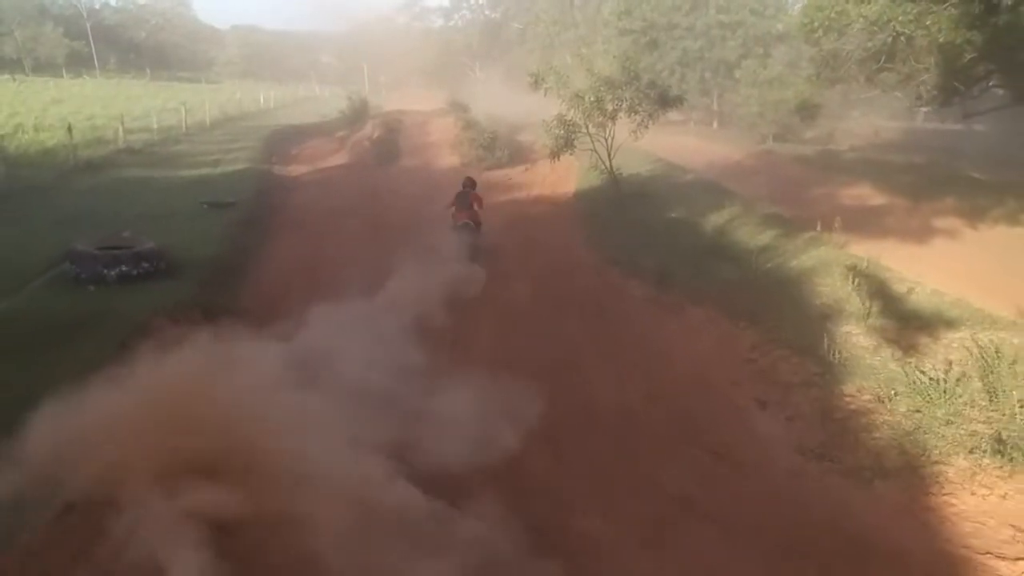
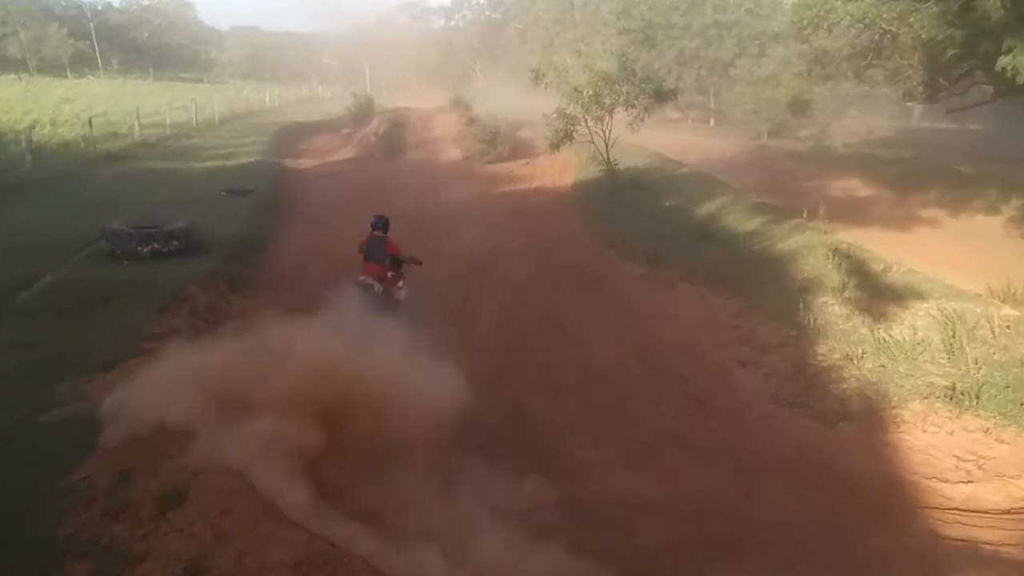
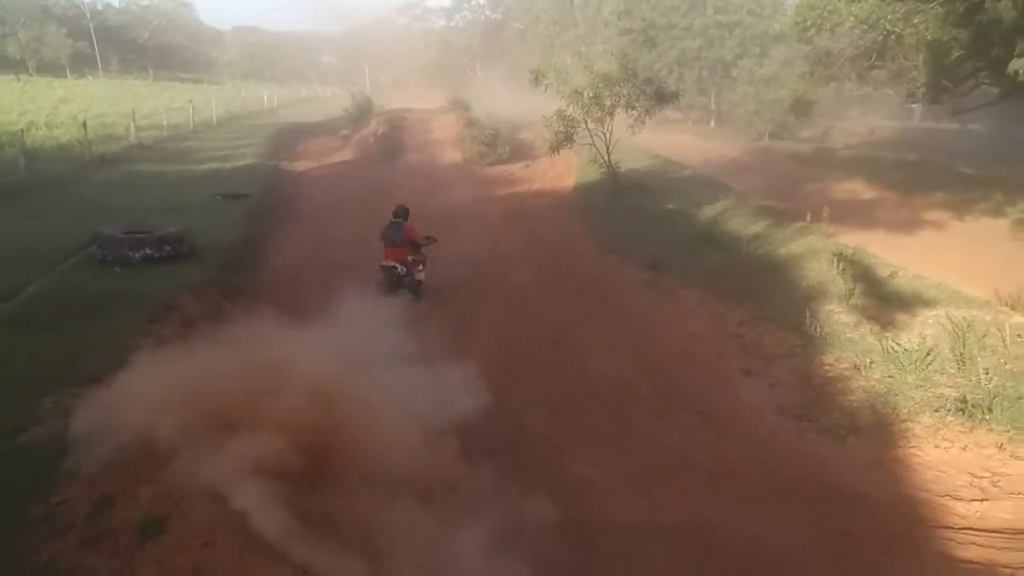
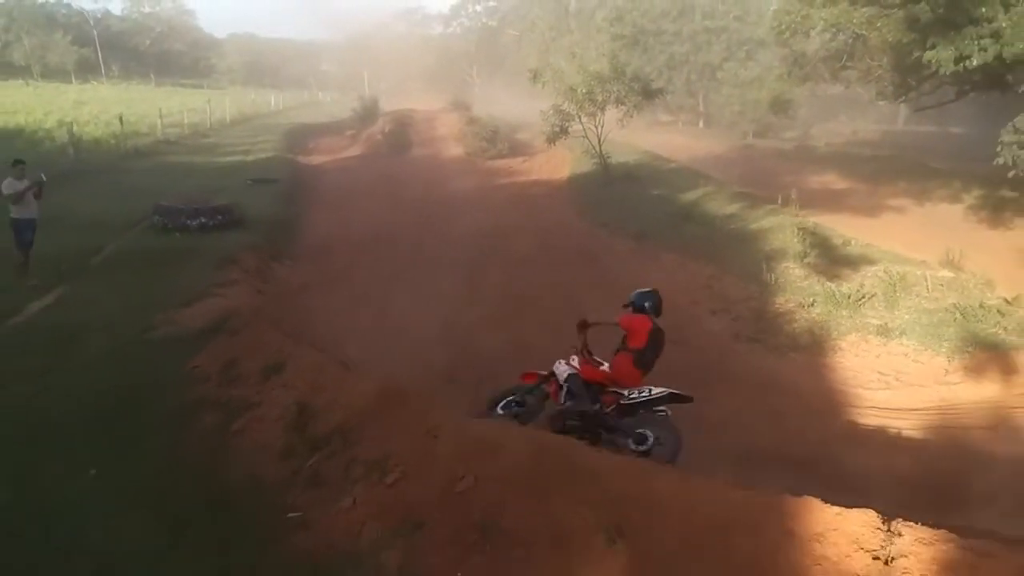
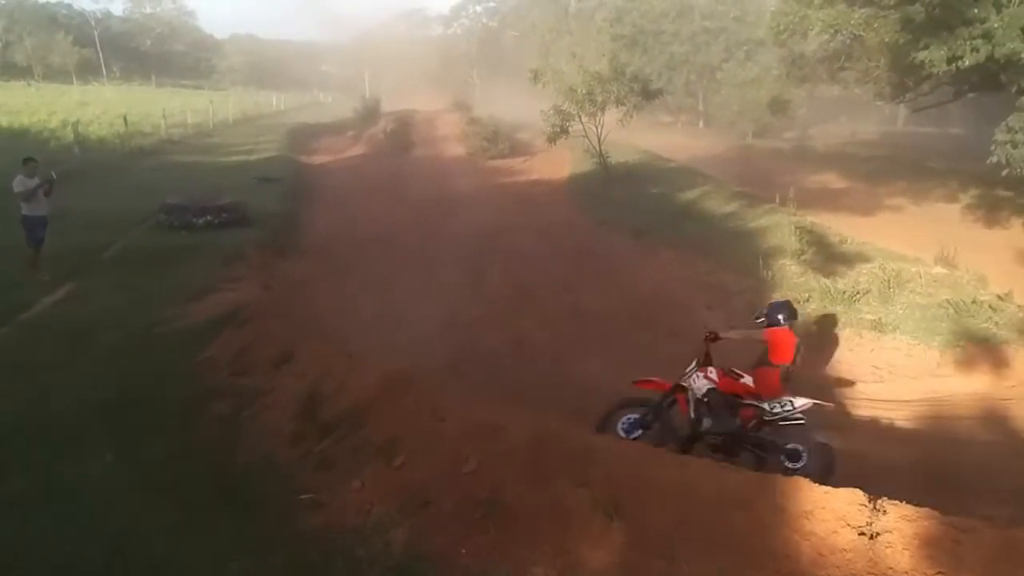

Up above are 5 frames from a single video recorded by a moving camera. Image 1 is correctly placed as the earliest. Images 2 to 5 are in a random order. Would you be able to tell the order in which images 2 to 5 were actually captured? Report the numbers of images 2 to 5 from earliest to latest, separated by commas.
3, 4, 5, 2
